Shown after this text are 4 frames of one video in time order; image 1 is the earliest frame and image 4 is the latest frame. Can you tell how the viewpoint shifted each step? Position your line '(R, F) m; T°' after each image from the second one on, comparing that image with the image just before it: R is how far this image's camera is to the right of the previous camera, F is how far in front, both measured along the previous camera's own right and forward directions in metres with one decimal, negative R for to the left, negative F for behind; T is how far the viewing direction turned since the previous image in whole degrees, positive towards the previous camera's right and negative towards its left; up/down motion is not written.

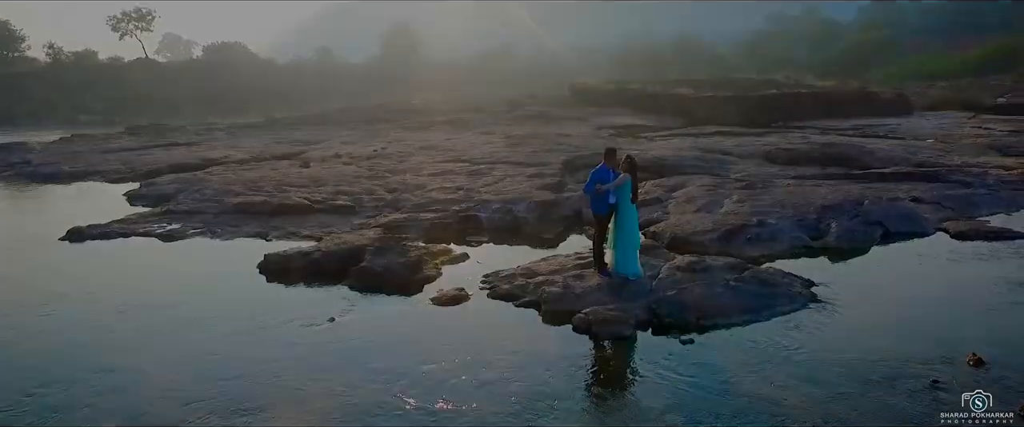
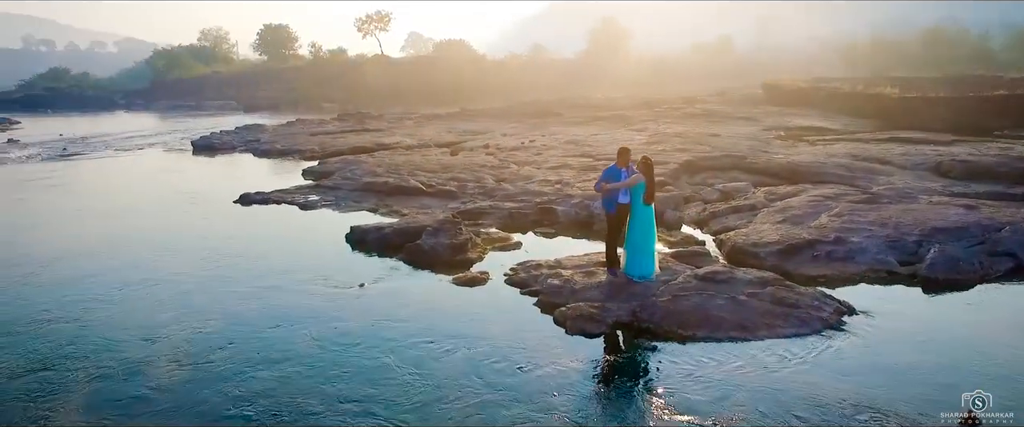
(+3.0, +0.1) m; -19°
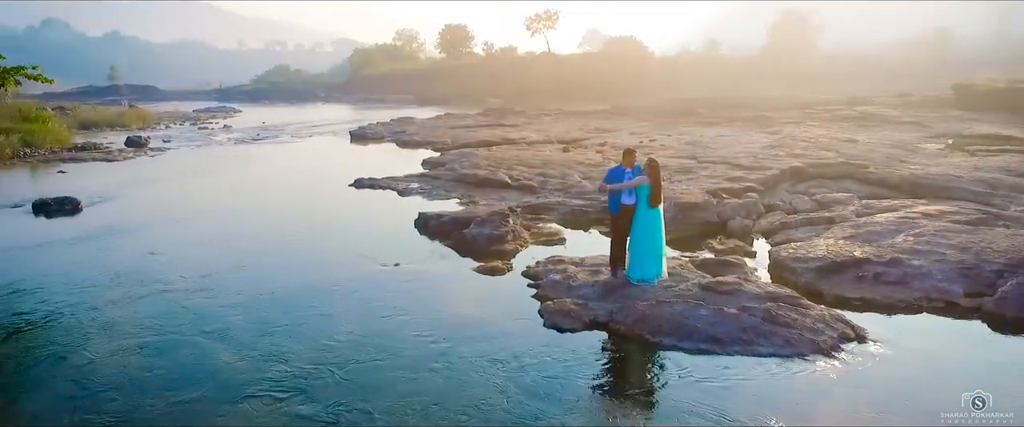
(+2.5, -0.1) m; -16°
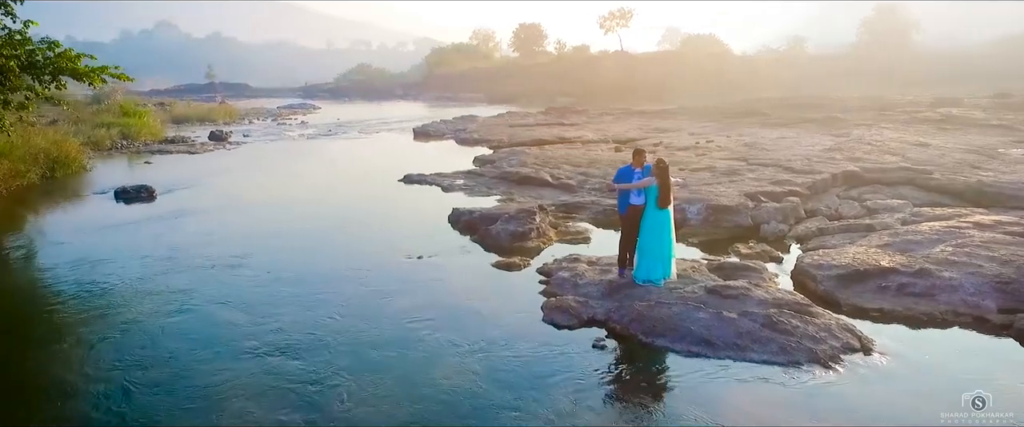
(+1.0, -0.1) m; -7°
